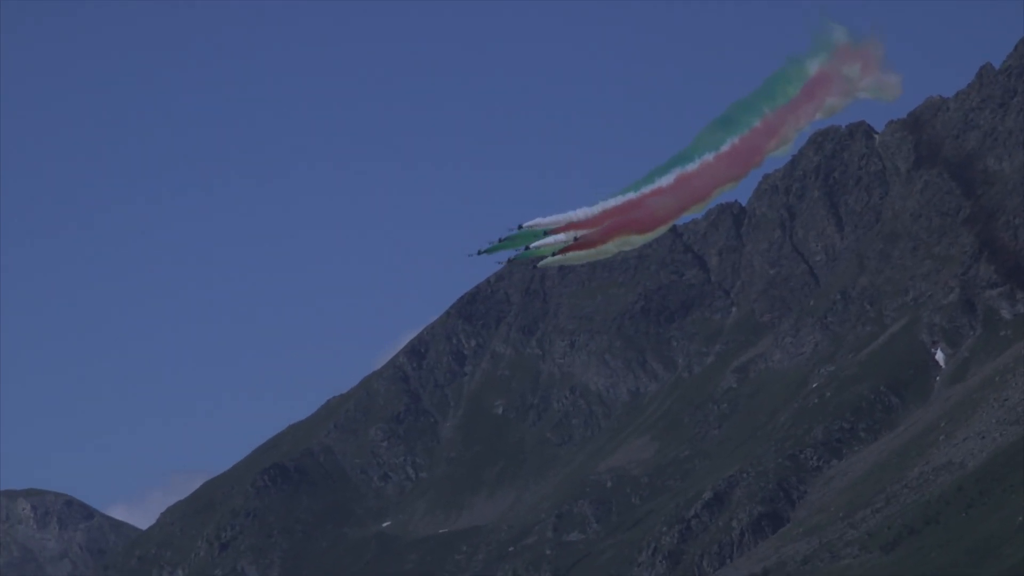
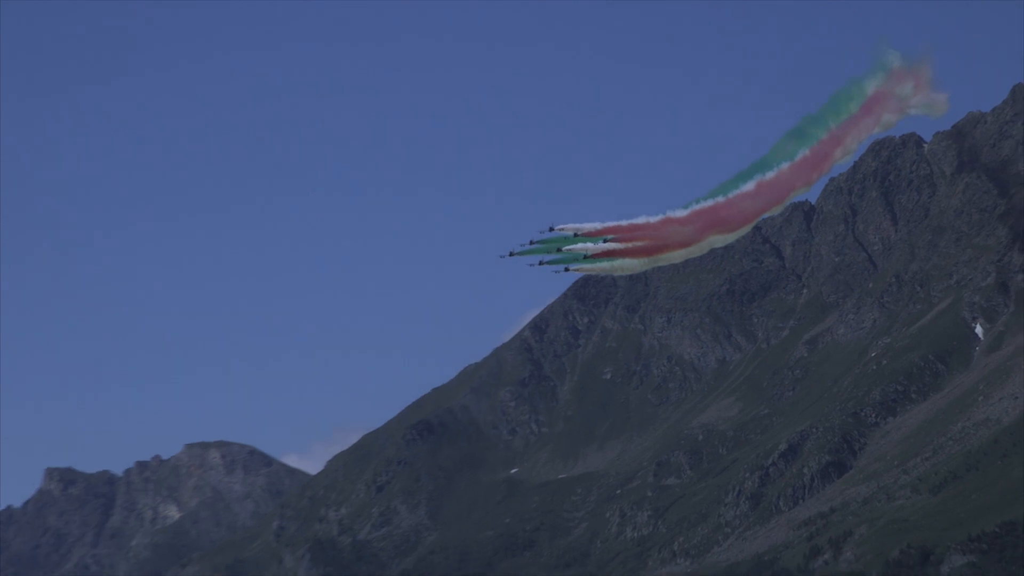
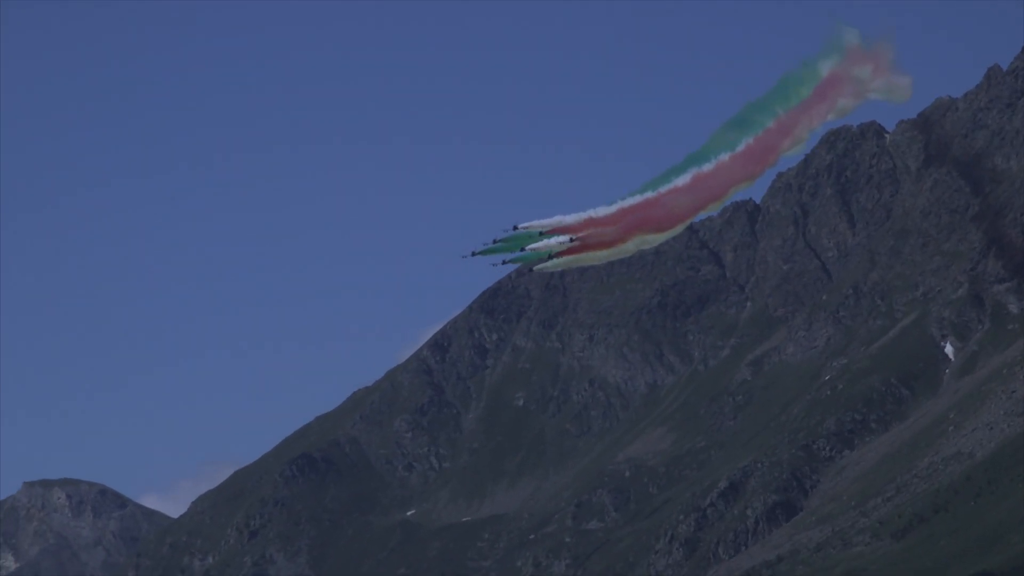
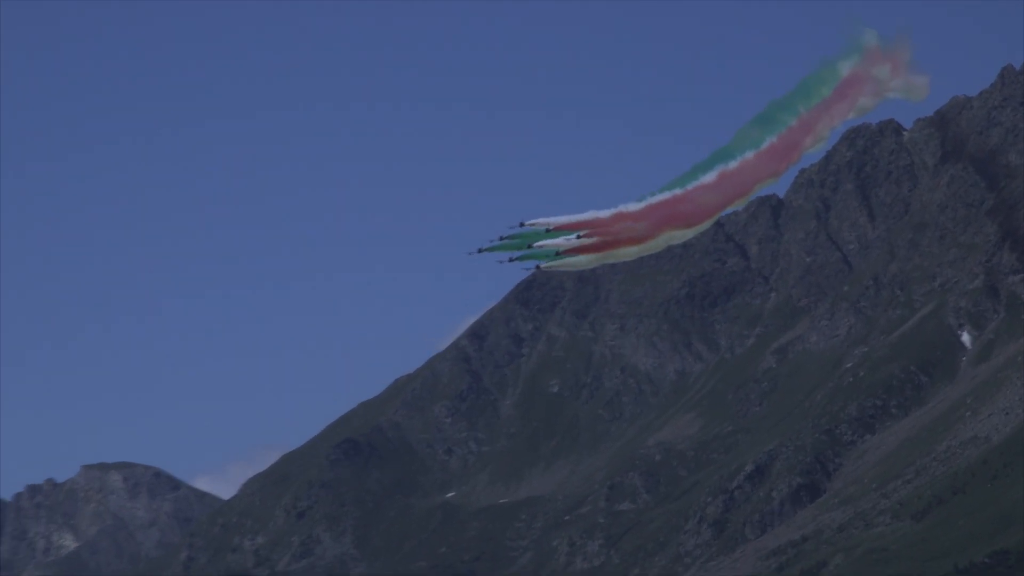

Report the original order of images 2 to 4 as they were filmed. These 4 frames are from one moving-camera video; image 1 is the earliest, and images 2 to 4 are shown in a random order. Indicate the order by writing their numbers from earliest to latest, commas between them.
3, 4, 2
